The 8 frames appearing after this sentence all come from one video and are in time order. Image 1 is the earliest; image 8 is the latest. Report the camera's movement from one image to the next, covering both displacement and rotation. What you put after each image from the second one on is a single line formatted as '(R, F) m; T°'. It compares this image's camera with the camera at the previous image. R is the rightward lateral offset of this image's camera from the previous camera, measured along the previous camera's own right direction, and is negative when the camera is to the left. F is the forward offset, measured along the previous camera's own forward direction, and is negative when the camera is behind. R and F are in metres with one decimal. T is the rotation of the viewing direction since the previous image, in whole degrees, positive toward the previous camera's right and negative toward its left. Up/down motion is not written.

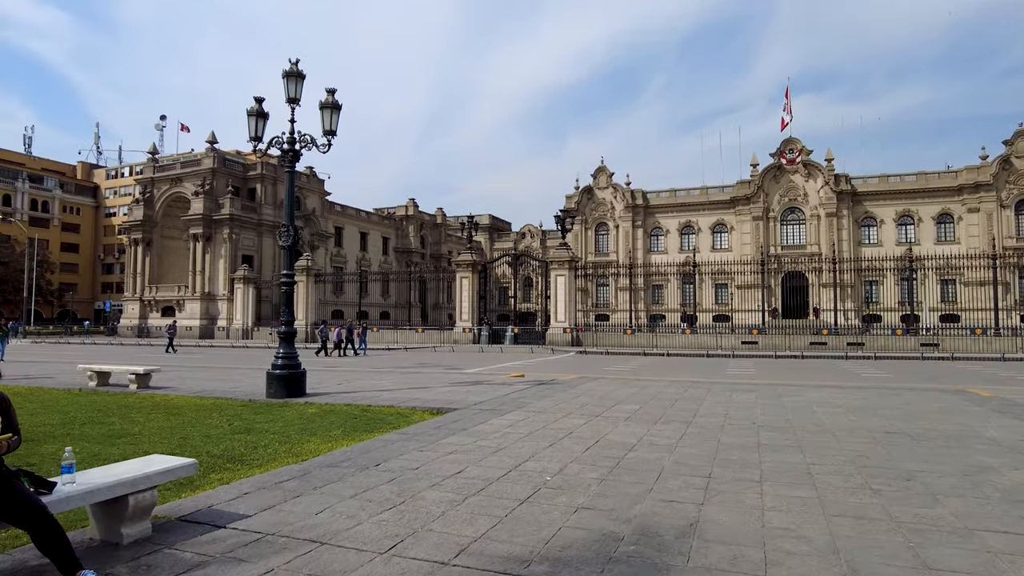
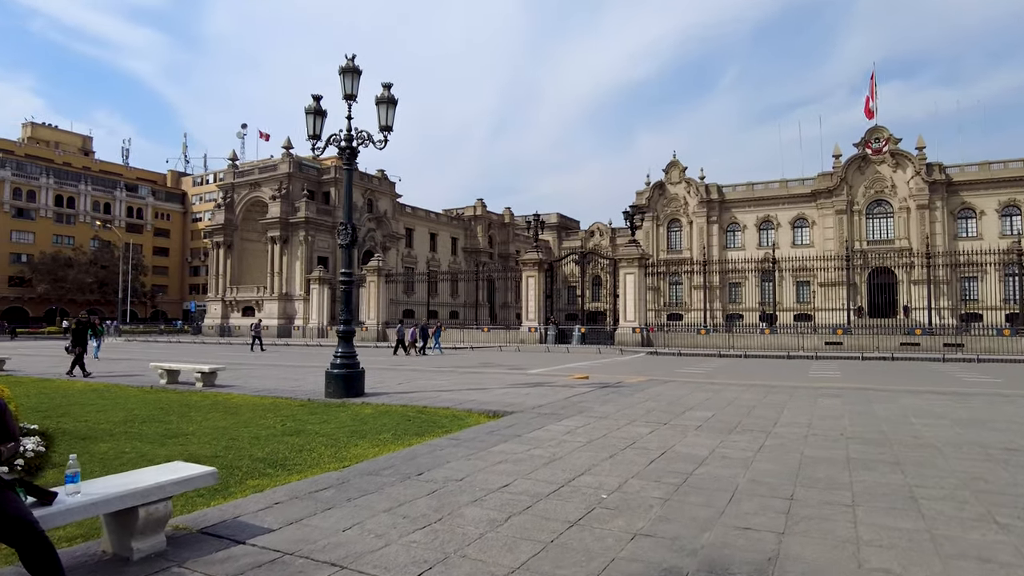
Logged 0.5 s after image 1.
(+0.1, +0.5) m; -6°
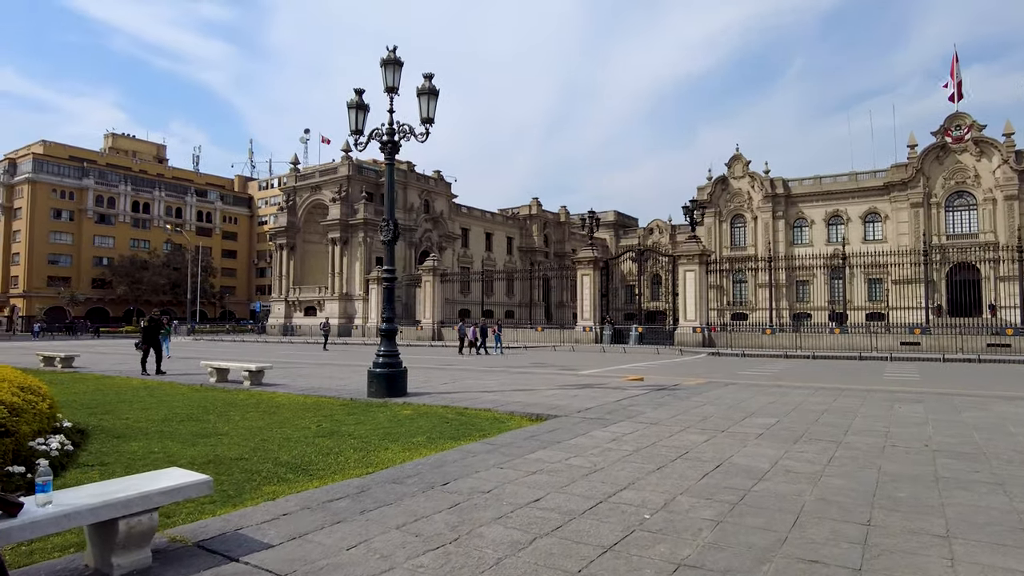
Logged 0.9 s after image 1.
(+0.2, +0.5) m; -5°
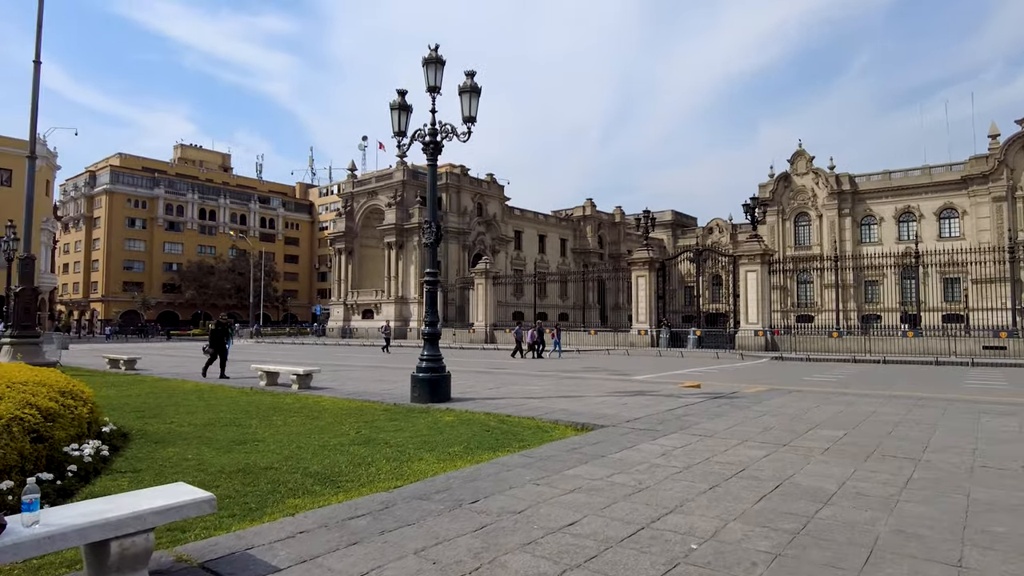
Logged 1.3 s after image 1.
(+0.2, +0.4) m; -5°
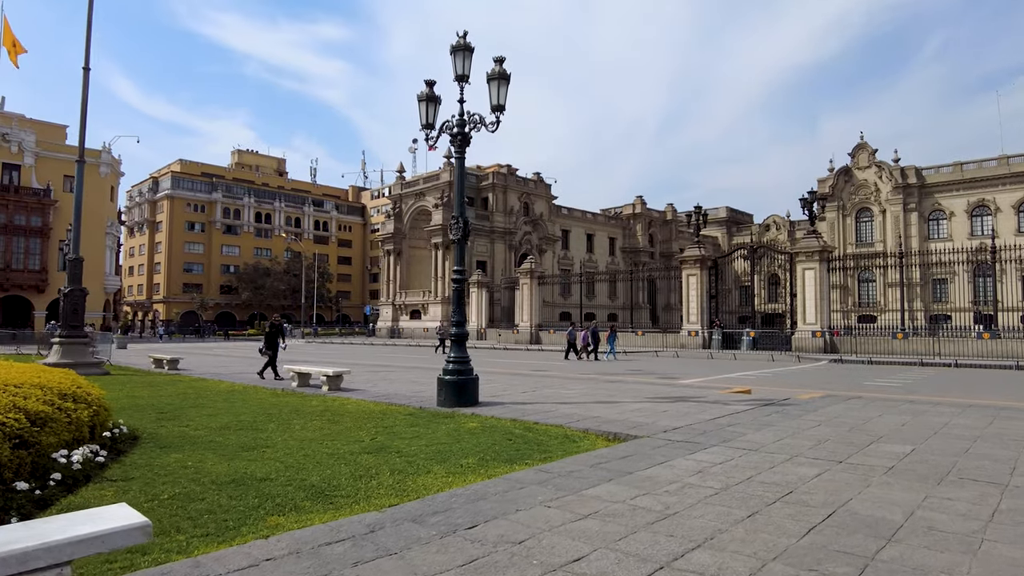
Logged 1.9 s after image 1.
(+0.3, +0.6) m; -4°
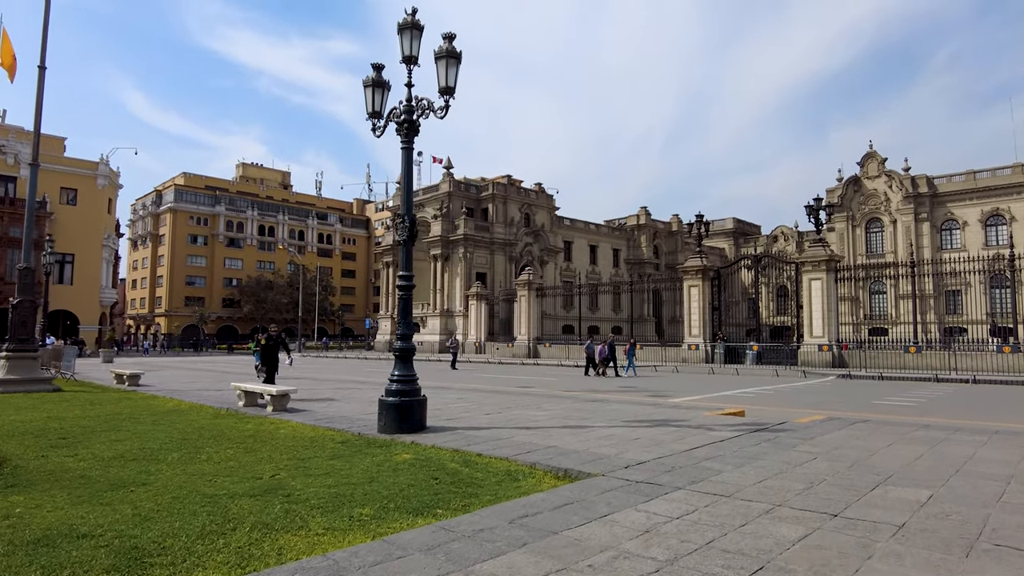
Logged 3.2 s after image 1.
(+0.8, +1.3) m; -1°
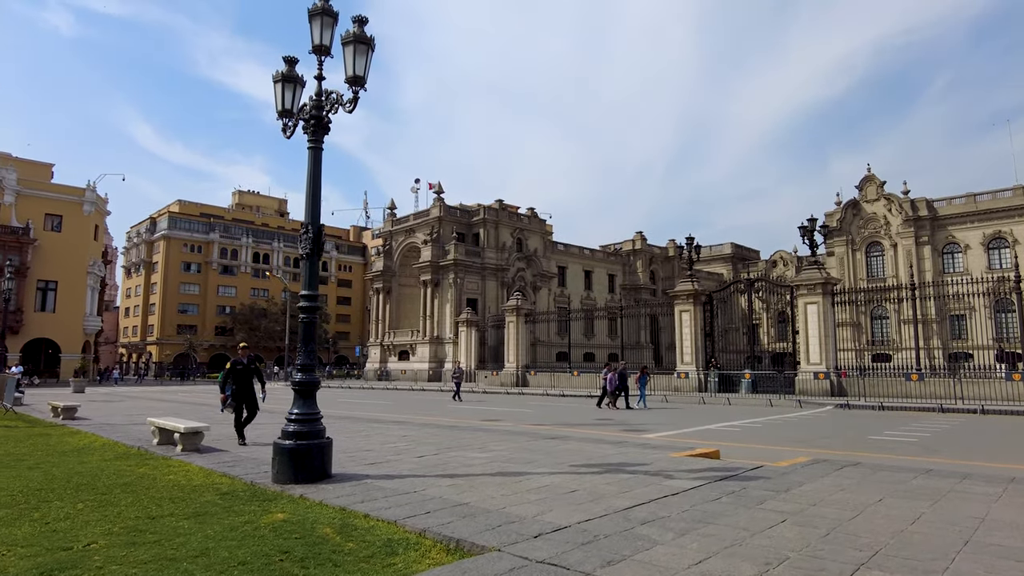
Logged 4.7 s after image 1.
(+0.9, +1.3) m; 0°
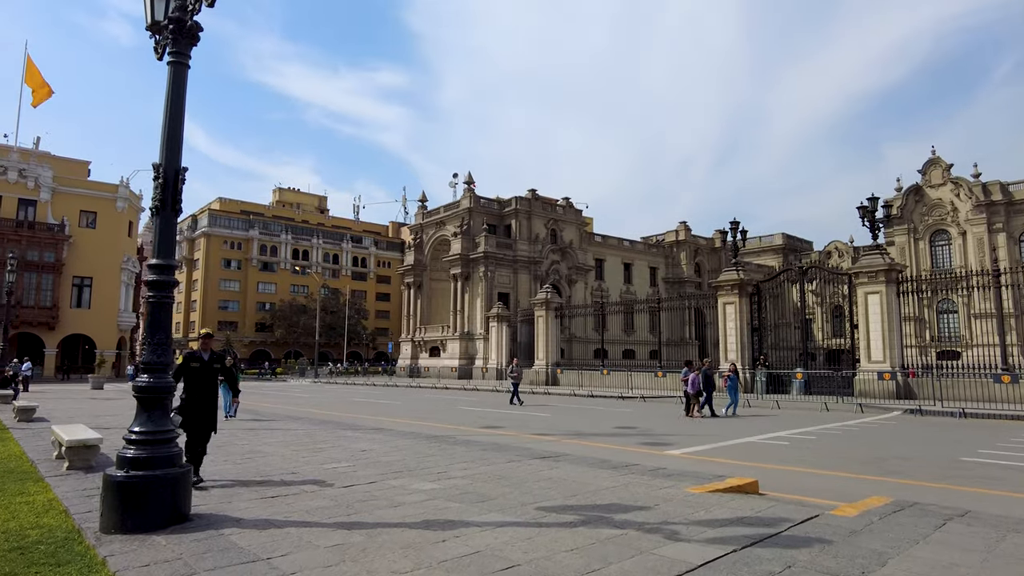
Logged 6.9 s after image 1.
(+0.9, +2.4) m; -4°
